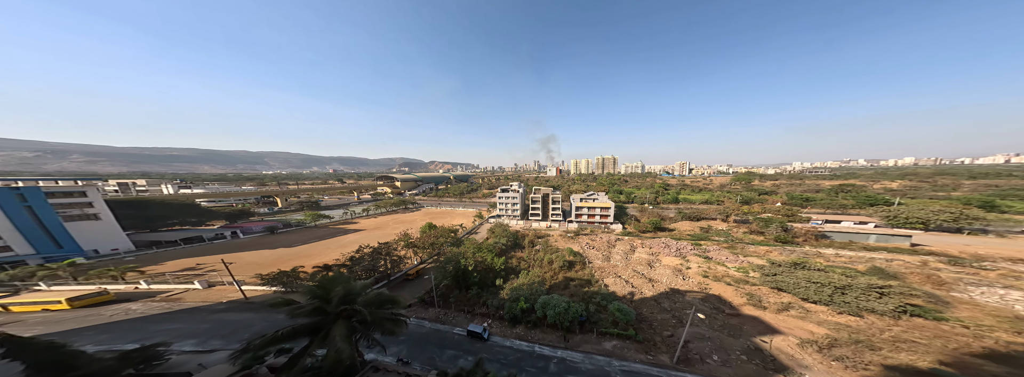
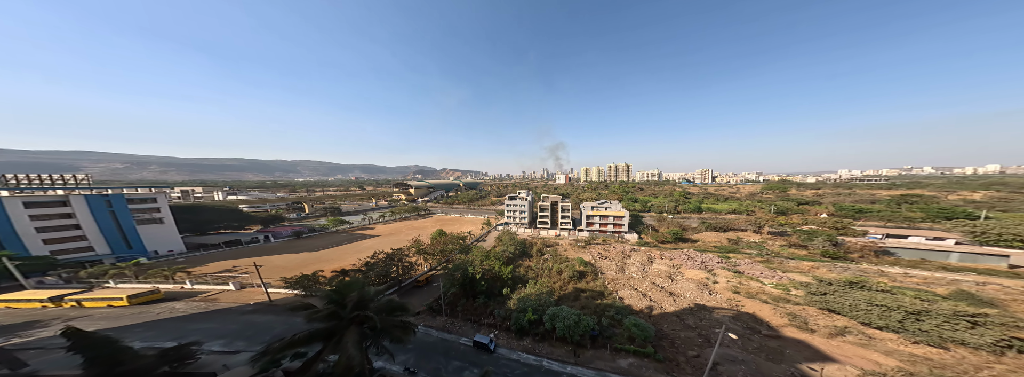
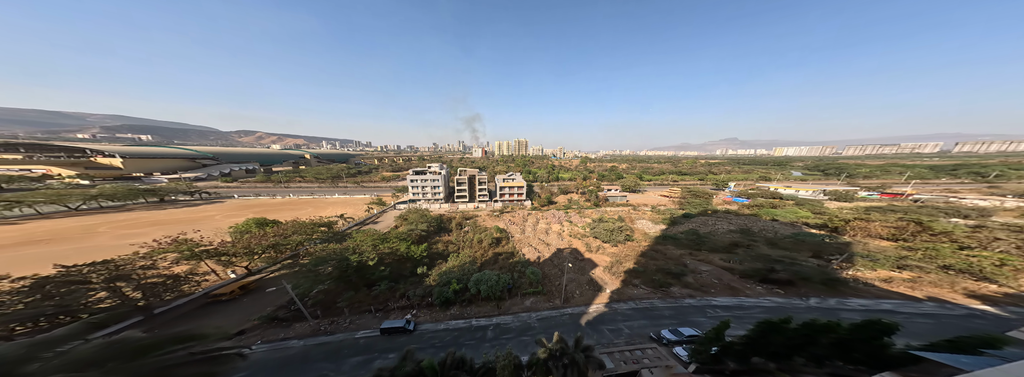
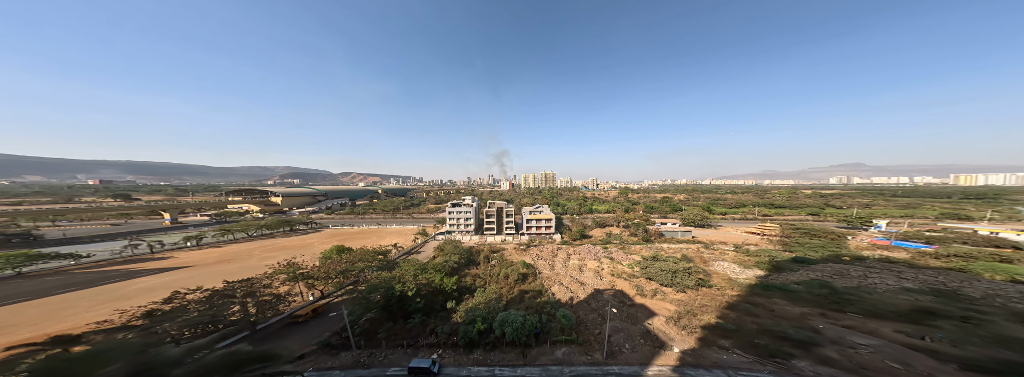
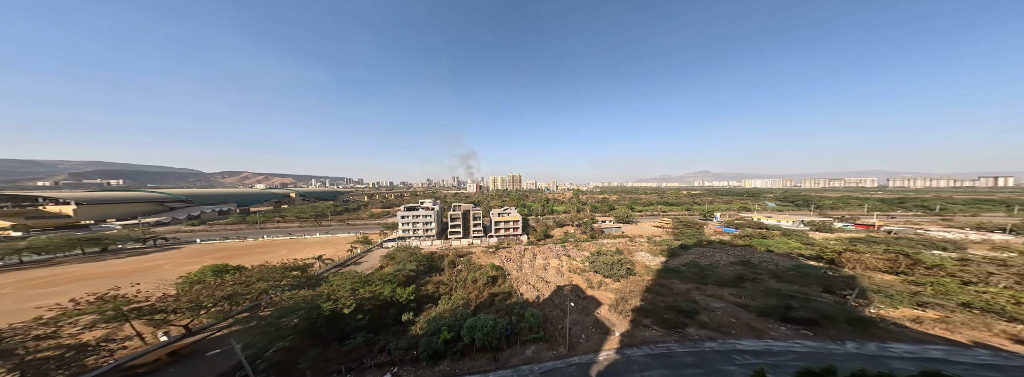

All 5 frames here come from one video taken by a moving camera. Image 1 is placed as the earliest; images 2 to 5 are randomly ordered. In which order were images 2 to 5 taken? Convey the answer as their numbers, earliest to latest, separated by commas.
2, 4, 5, 3
